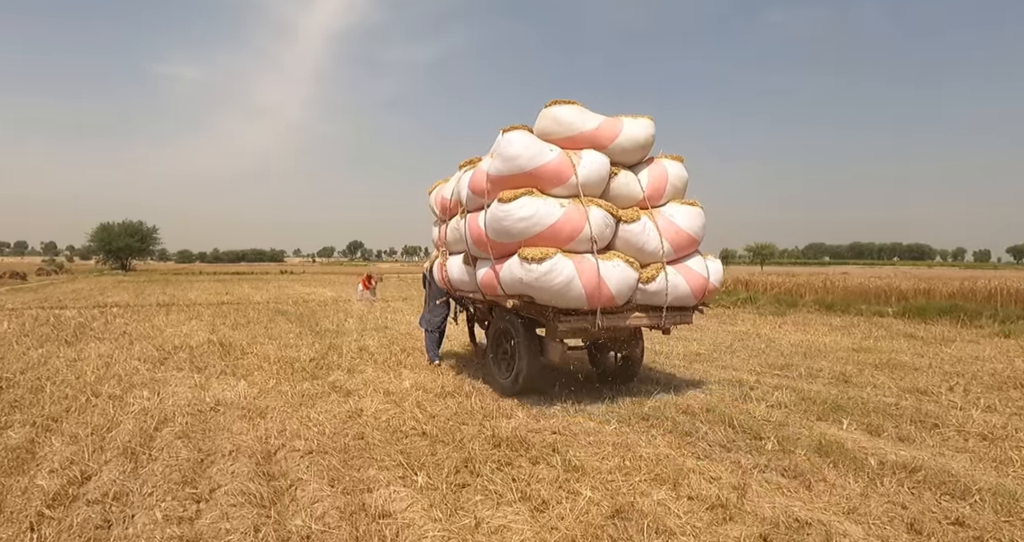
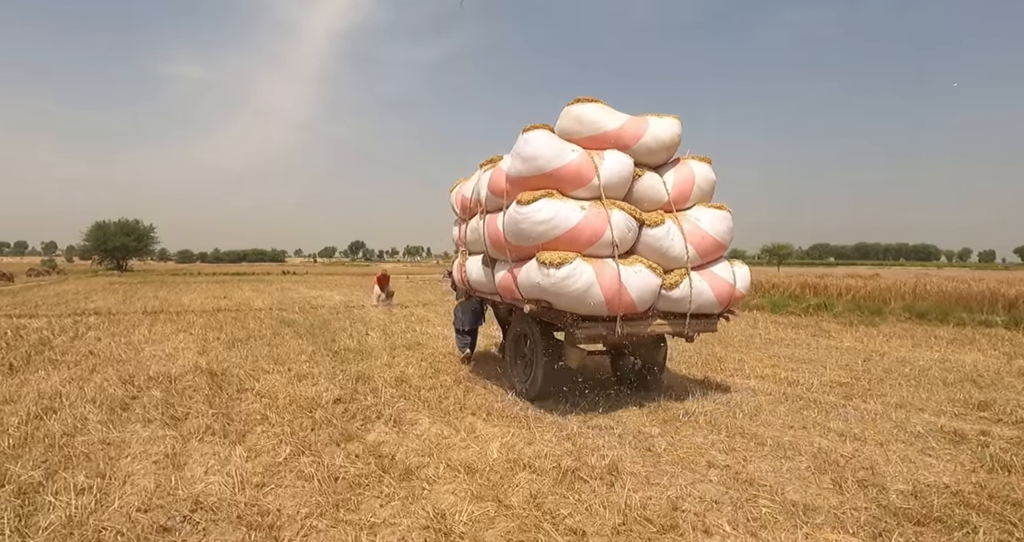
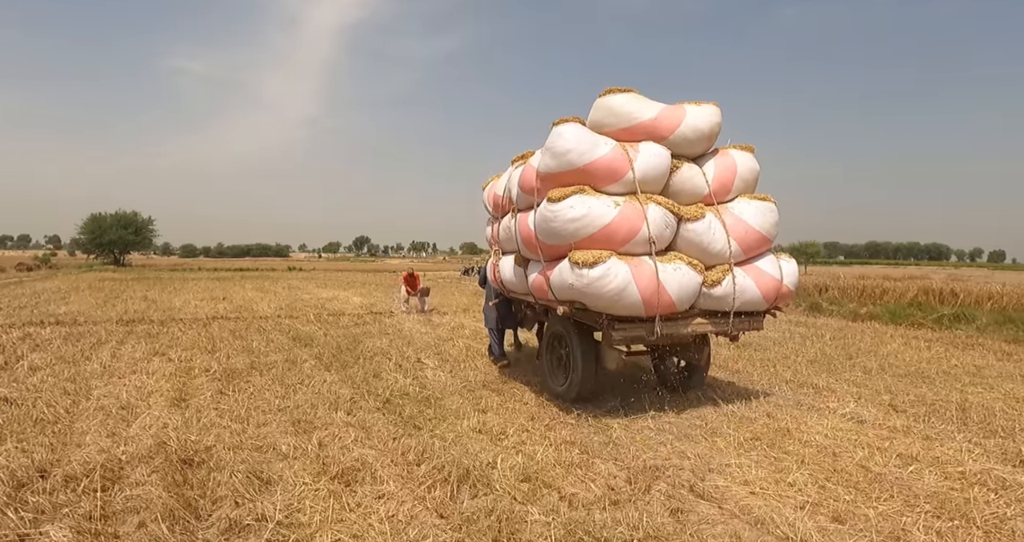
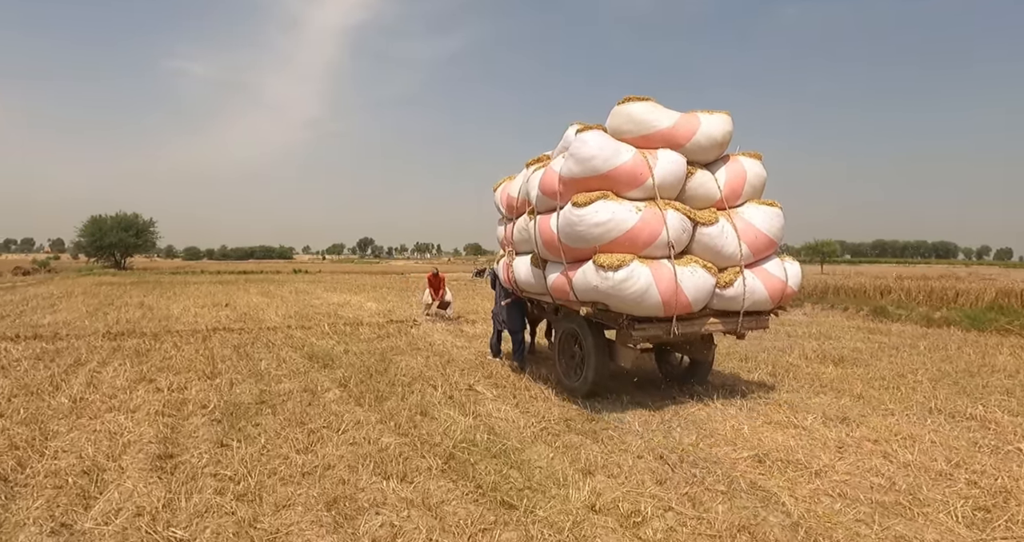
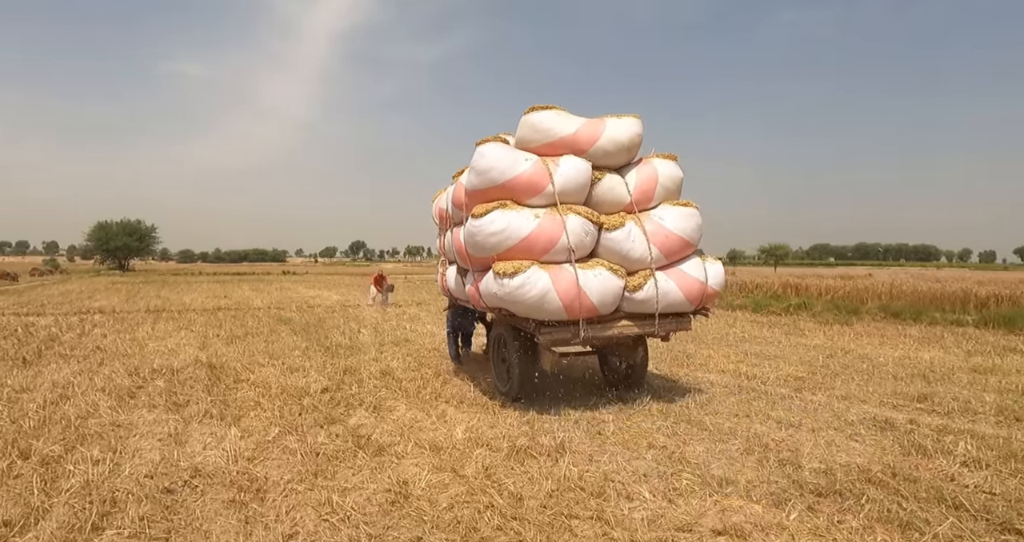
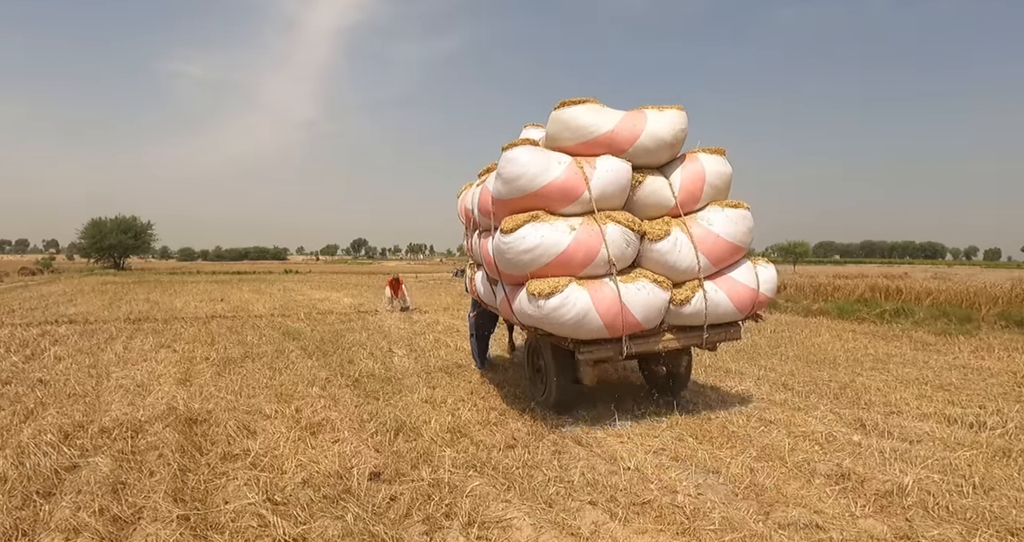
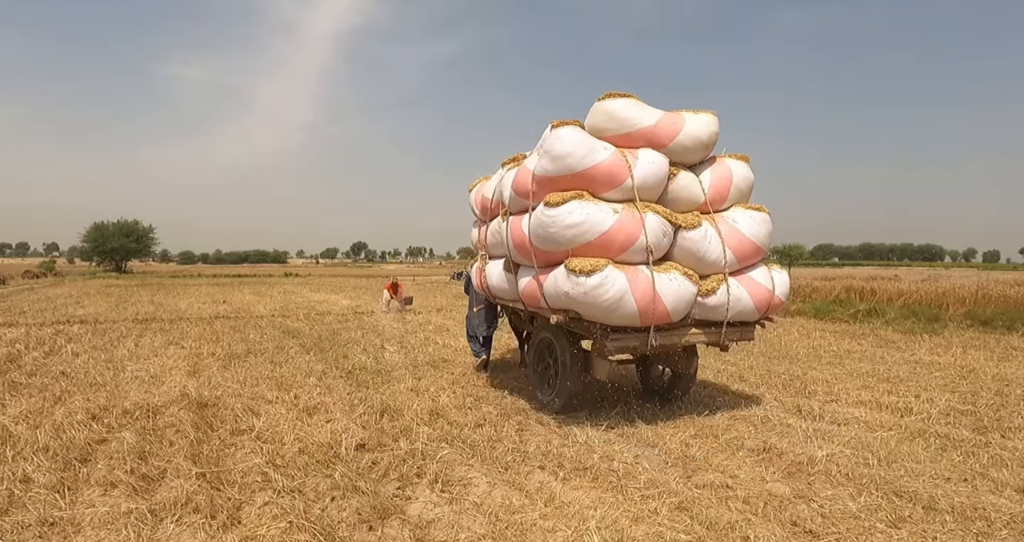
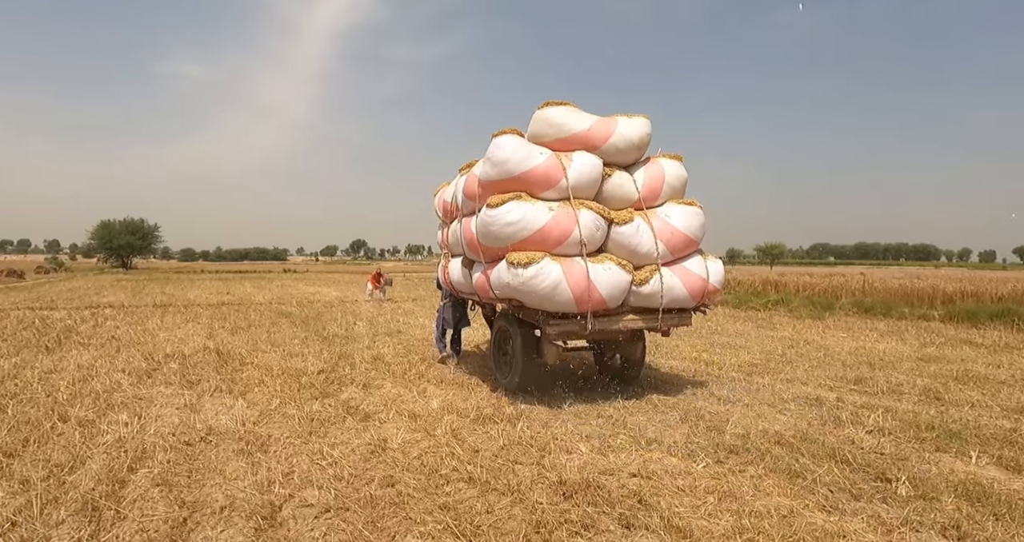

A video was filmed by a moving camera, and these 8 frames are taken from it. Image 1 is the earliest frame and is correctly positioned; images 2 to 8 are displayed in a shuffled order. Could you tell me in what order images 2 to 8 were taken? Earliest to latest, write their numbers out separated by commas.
8, 5, 2, 7, 6, 3, 4
